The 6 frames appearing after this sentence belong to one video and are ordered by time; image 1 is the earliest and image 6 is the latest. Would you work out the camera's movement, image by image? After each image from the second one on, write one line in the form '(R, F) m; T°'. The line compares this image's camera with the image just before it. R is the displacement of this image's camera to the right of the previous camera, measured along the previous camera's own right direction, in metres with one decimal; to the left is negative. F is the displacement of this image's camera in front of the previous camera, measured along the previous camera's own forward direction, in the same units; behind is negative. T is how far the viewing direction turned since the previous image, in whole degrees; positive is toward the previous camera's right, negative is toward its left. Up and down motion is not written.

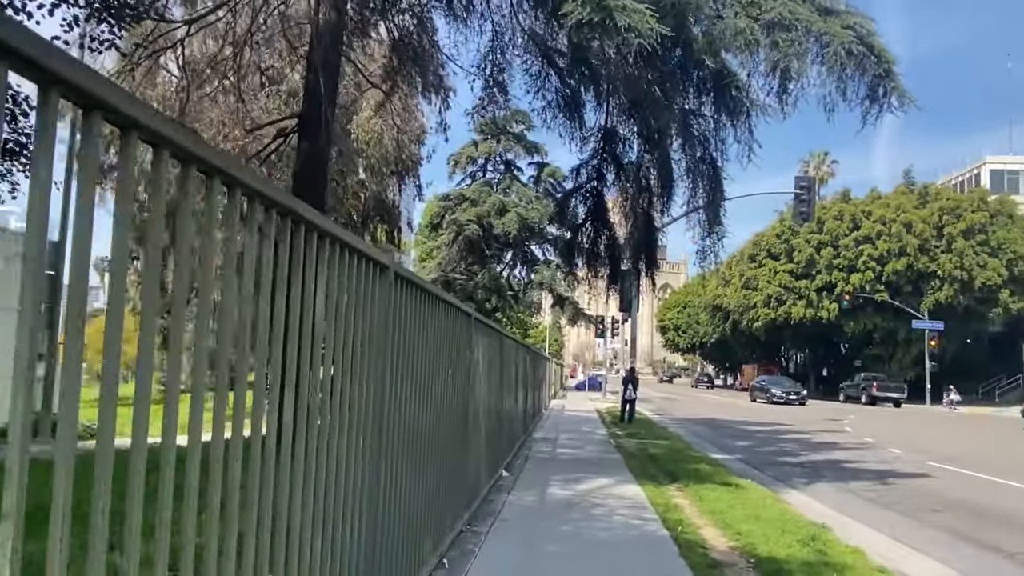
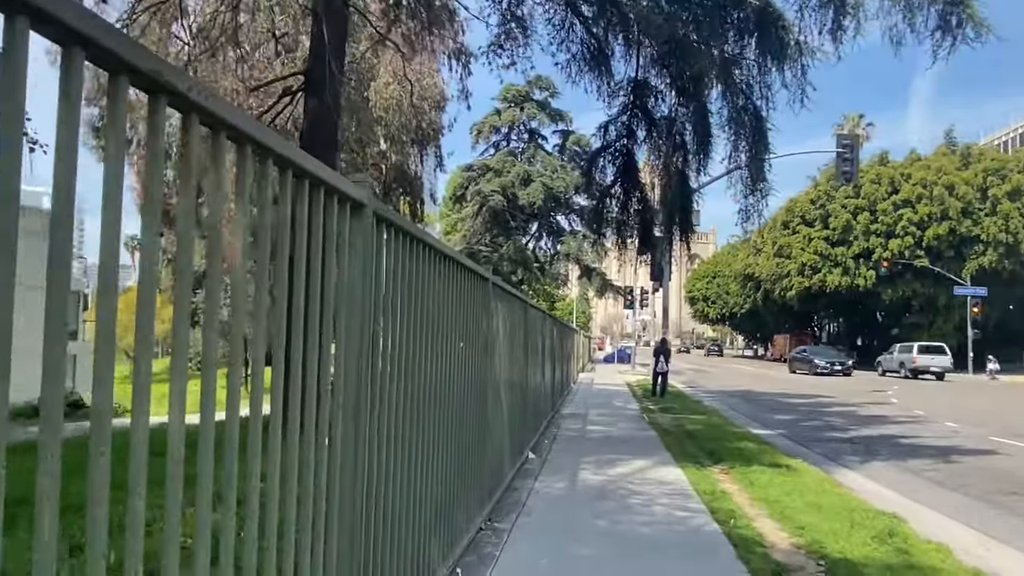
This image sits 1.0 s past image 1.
(0.0, +1.0) m; -2°
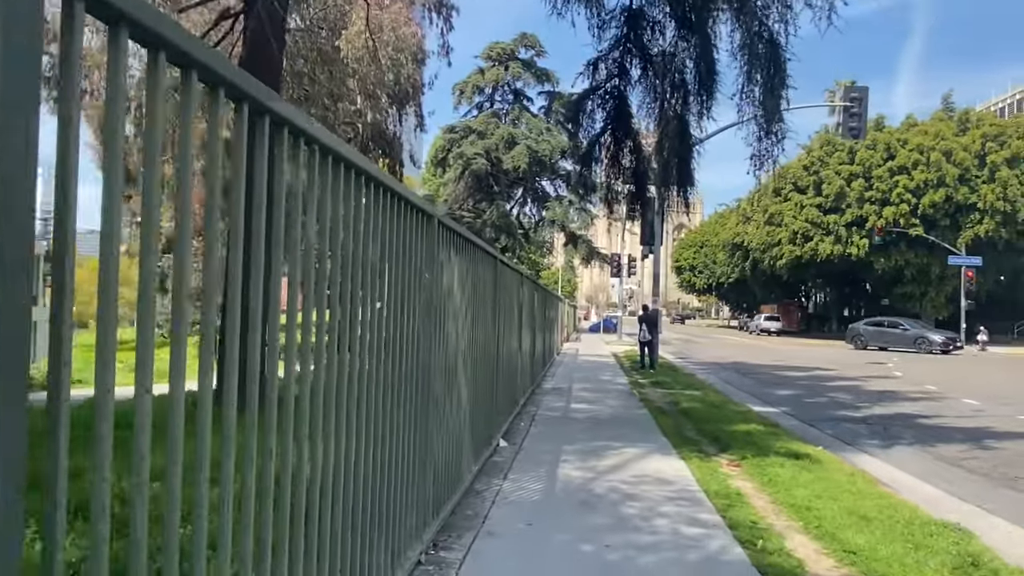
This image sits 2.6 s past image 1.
(+0.2, +1.7) m; +1°
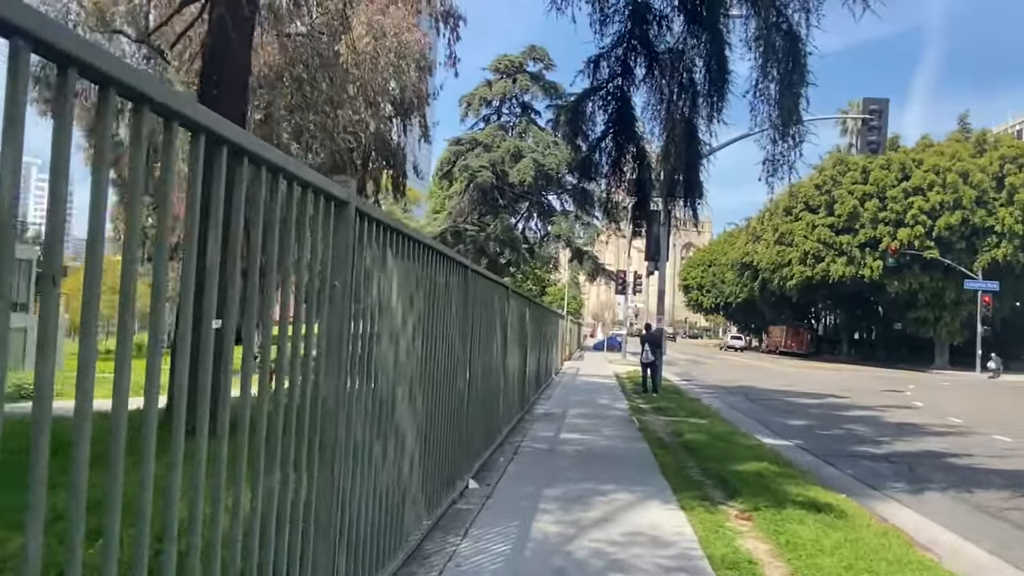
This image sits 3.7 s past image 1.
(+0.3, +1.1) m; -1°
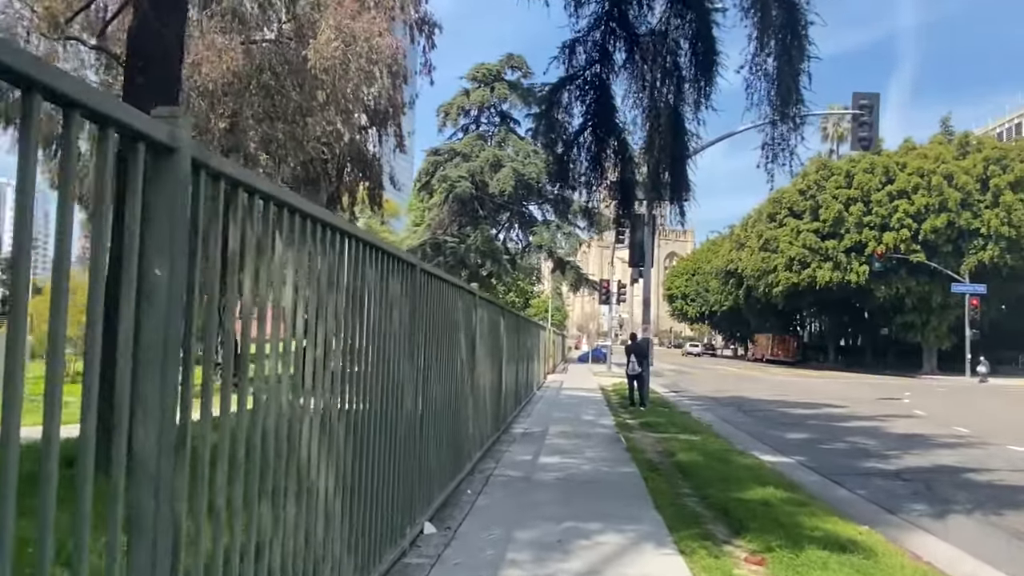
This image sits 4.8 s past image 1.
(+0.2, +1.1) m; +1°
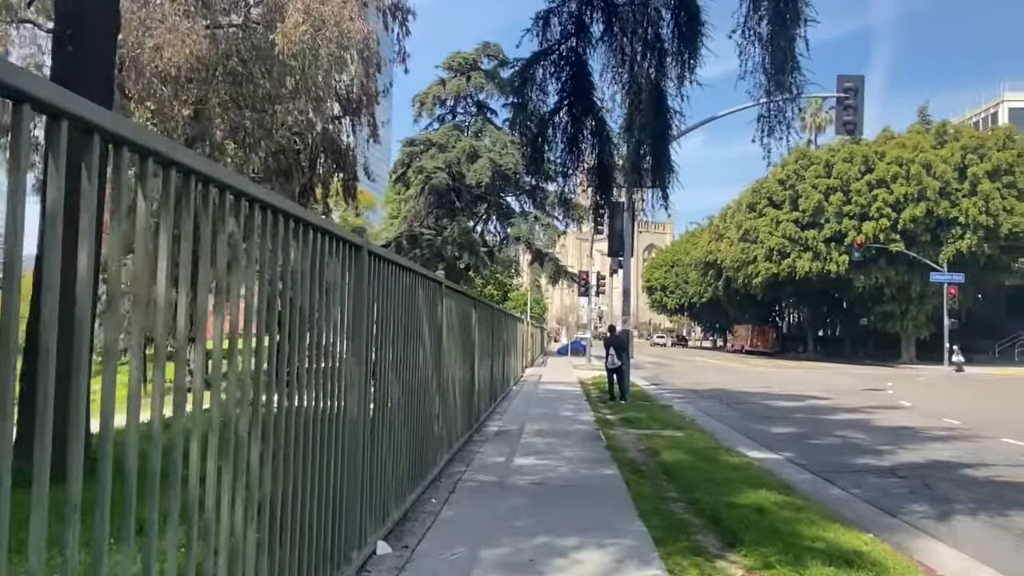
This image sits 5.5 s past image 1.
(+0.1, +0.7) m; +2°
